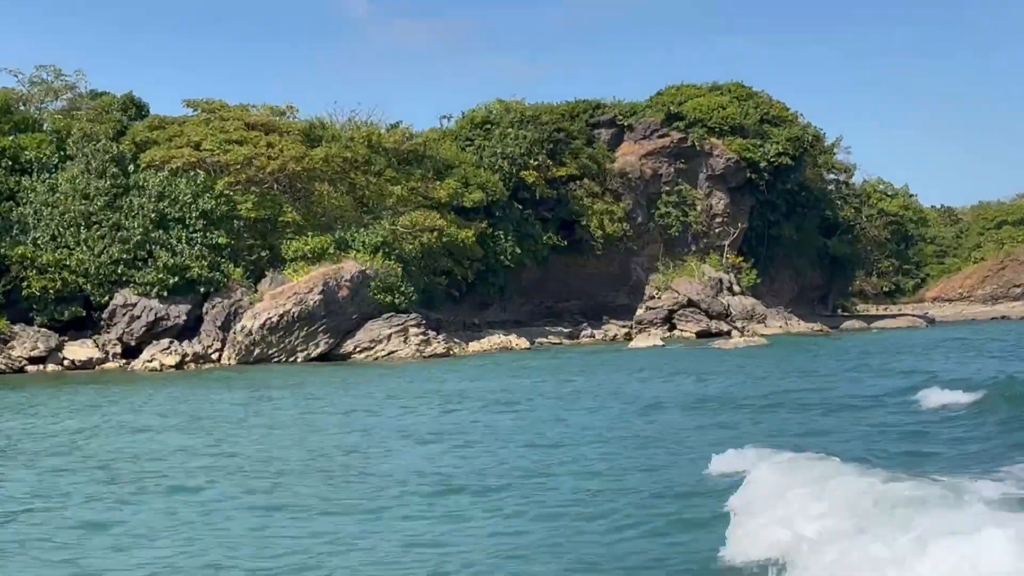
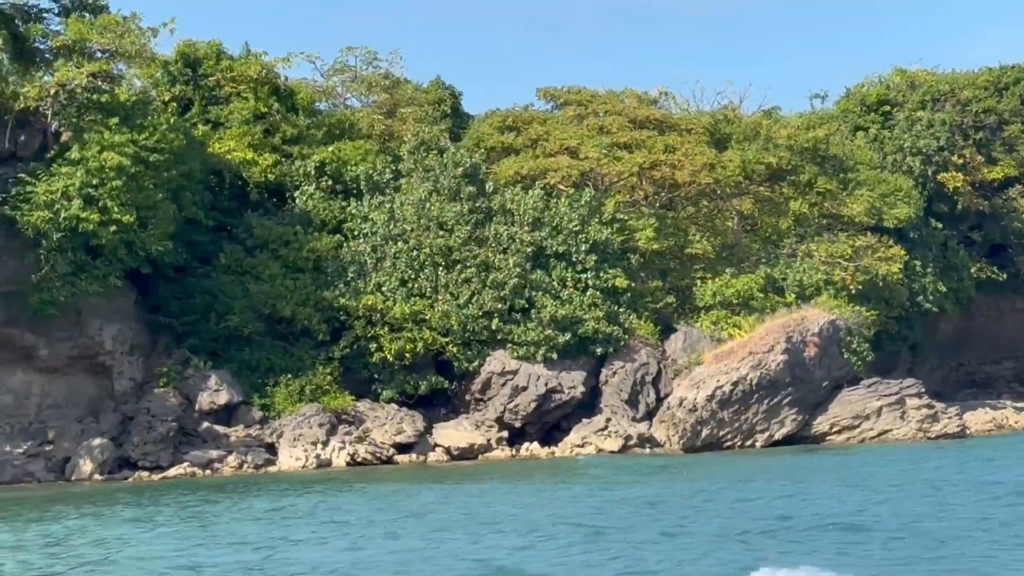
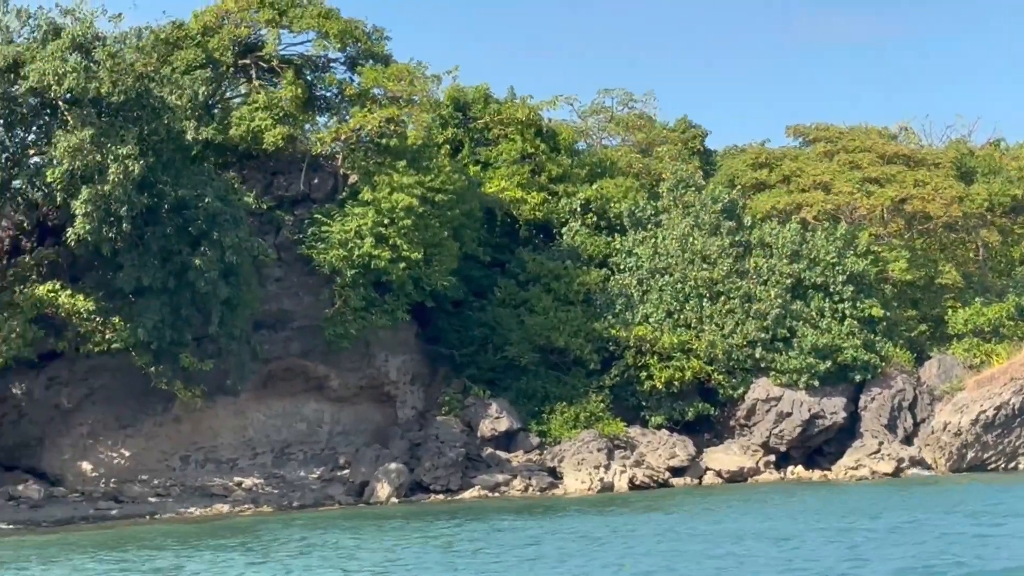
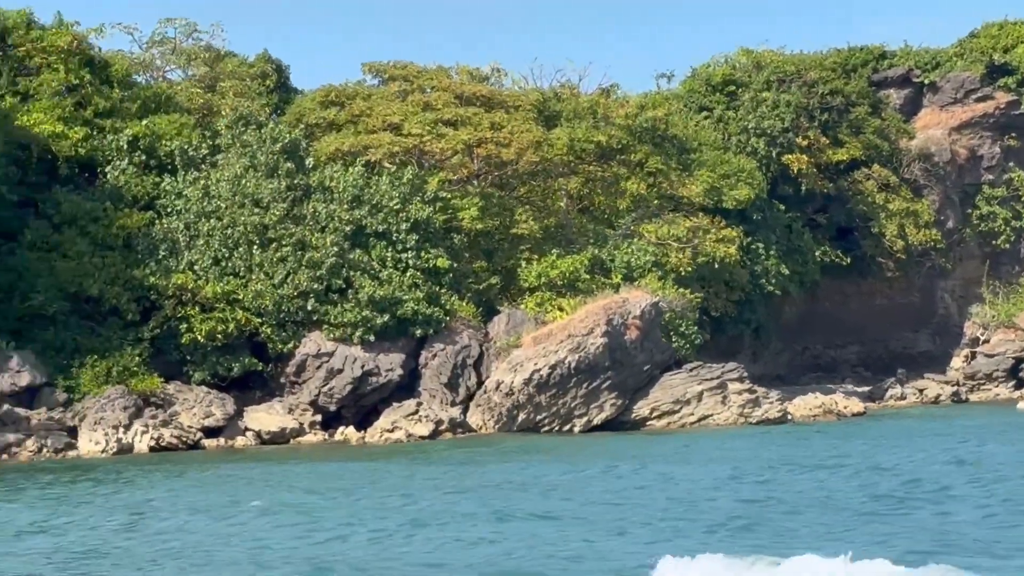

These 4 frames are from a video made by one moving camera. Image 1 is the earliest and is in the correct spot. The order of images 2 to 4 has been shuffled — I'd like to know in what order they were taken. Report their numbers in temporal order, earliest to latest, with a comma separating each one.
4, 2, 3
